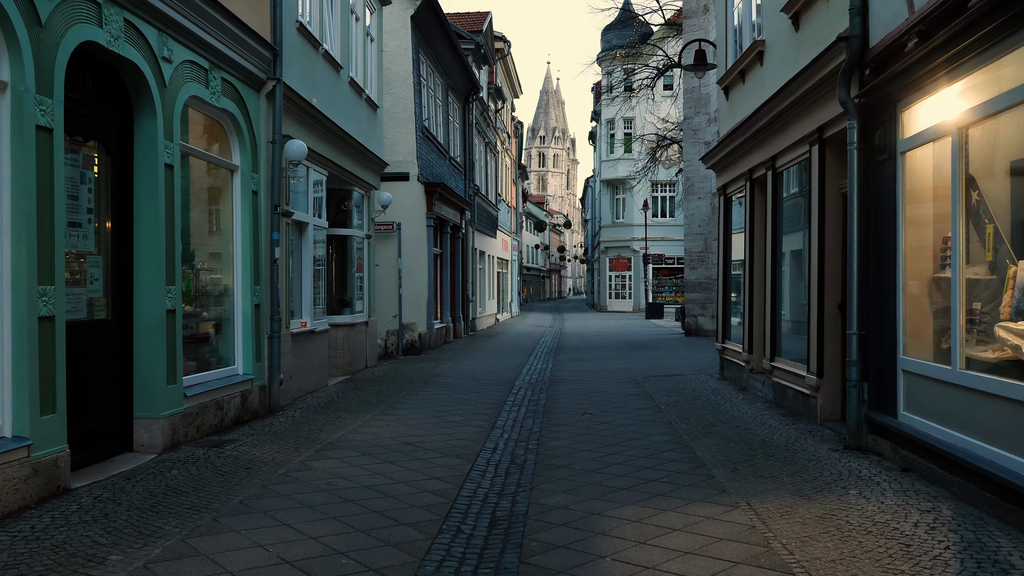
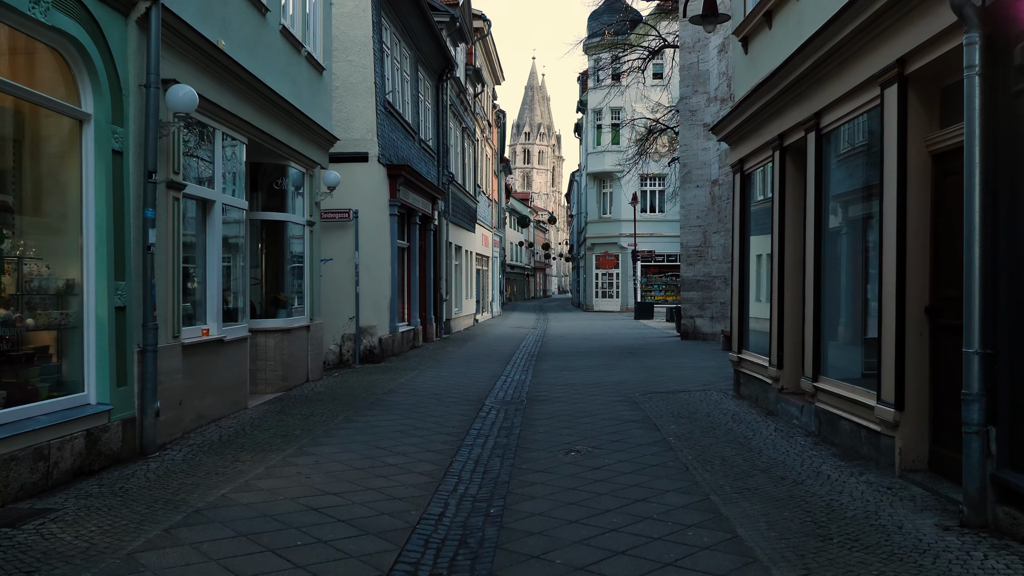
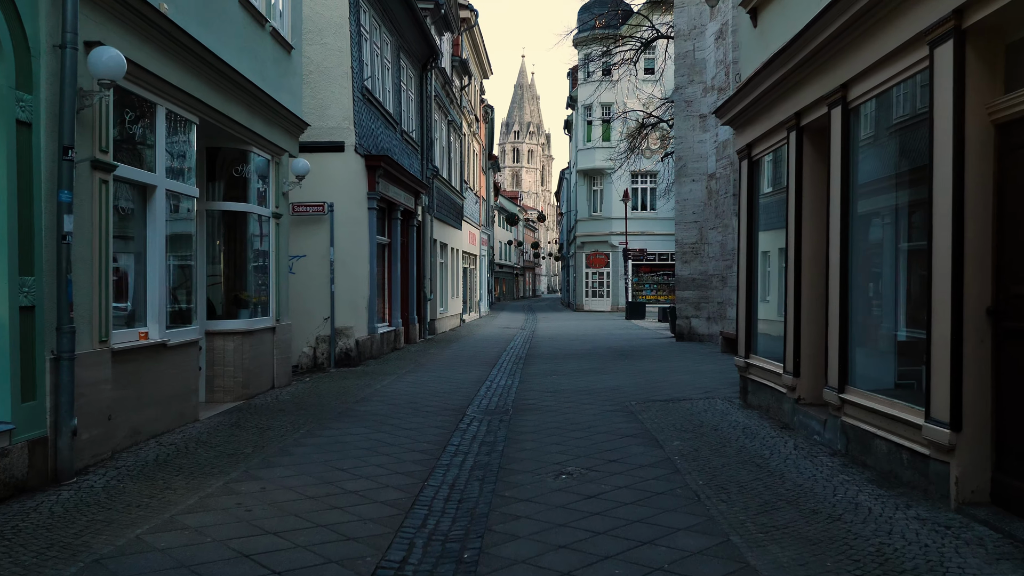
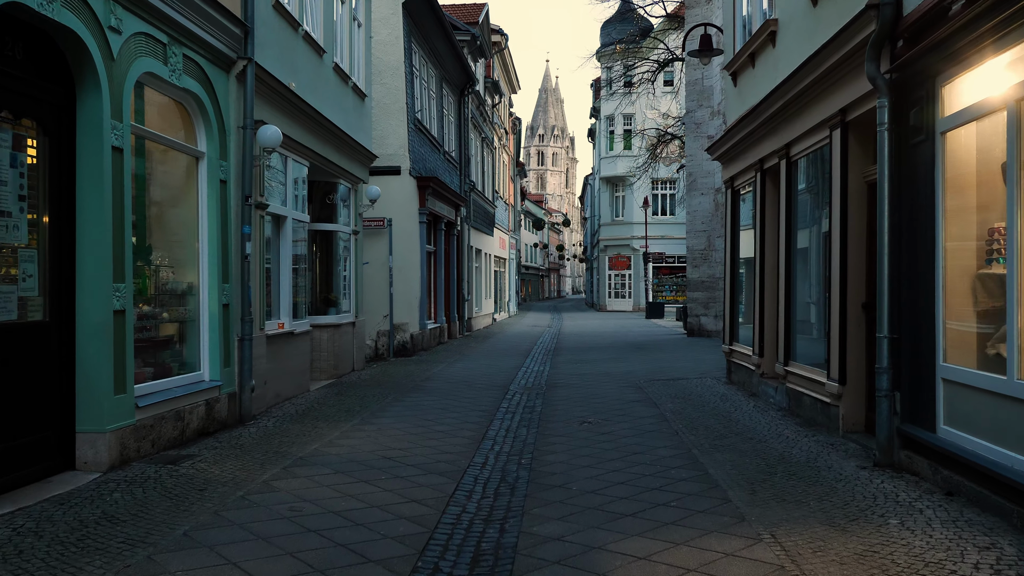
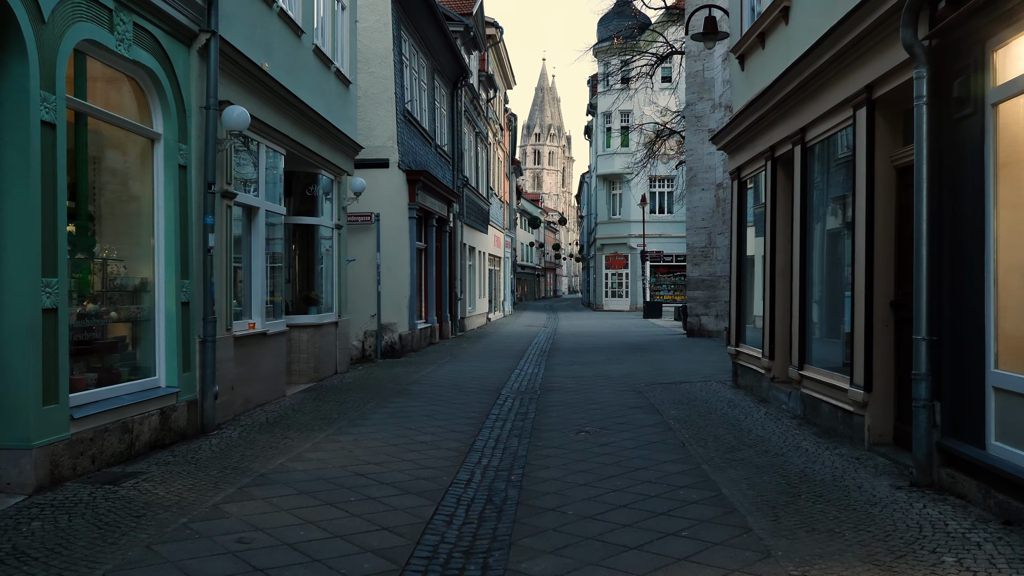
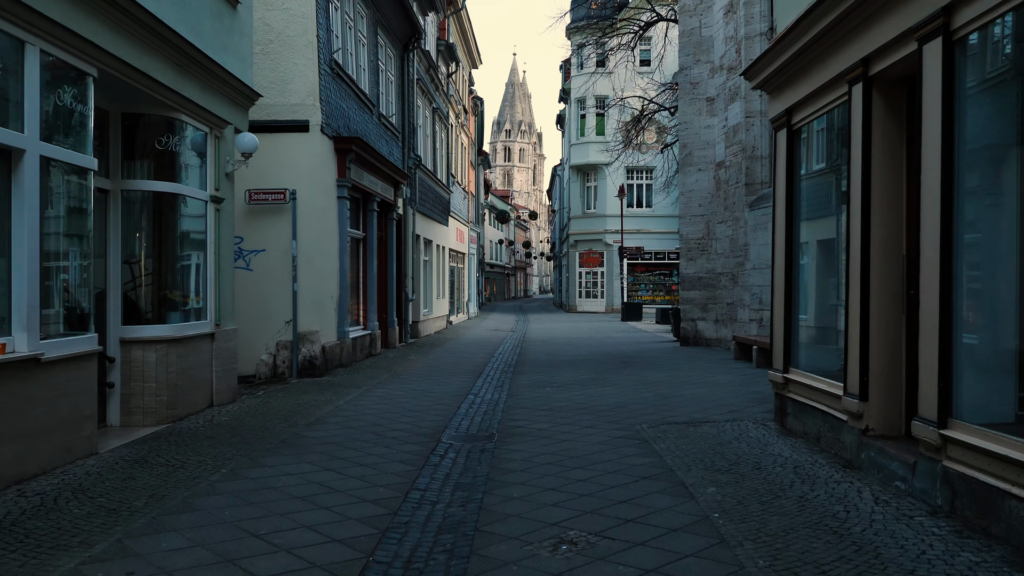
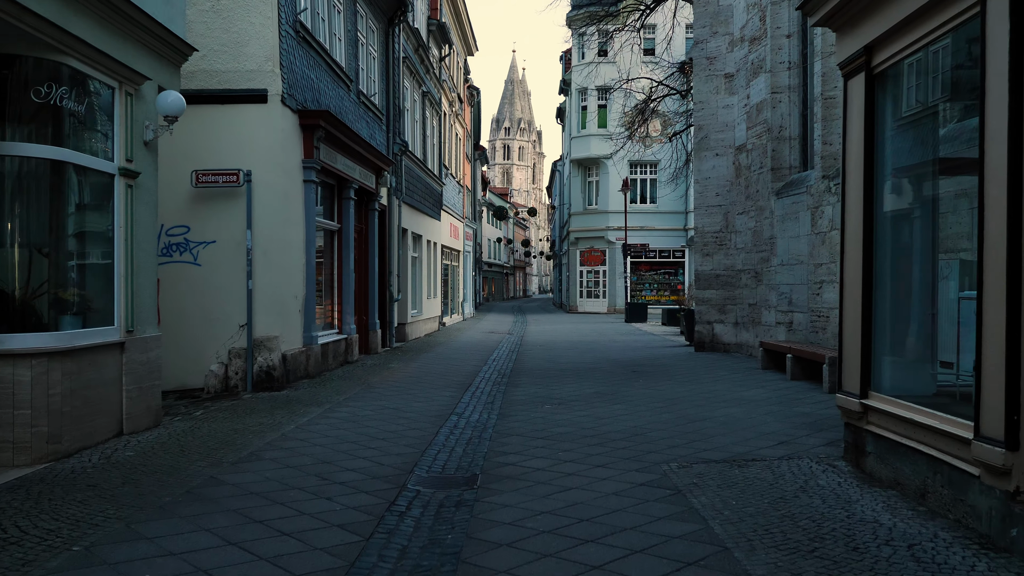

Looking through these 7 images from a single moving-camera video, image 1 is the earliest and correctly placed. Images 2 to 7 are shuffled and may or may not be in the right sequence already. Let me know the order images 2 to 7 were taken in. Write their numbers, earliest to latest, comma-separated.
4, 5, 2, 3, 6, 7
